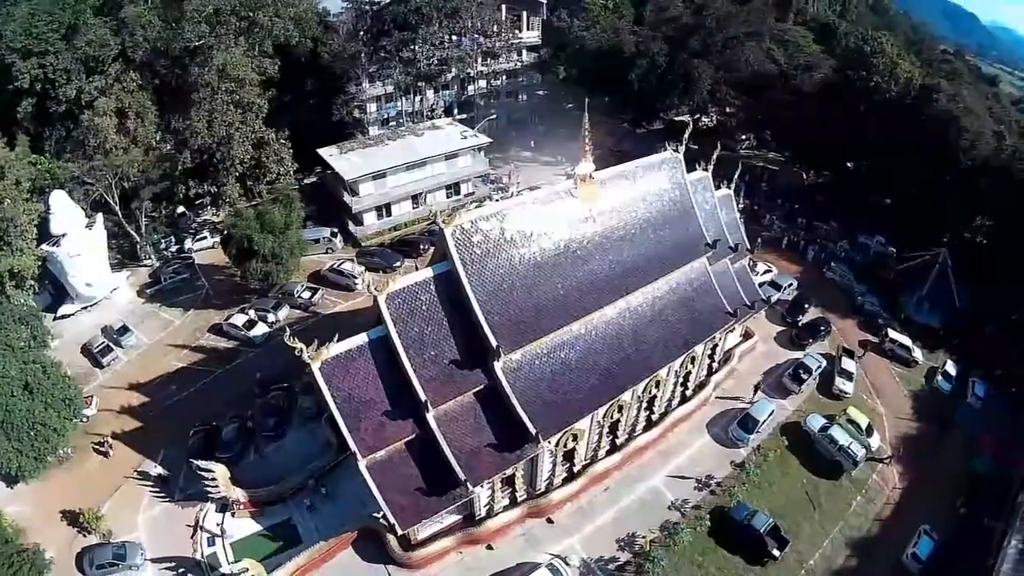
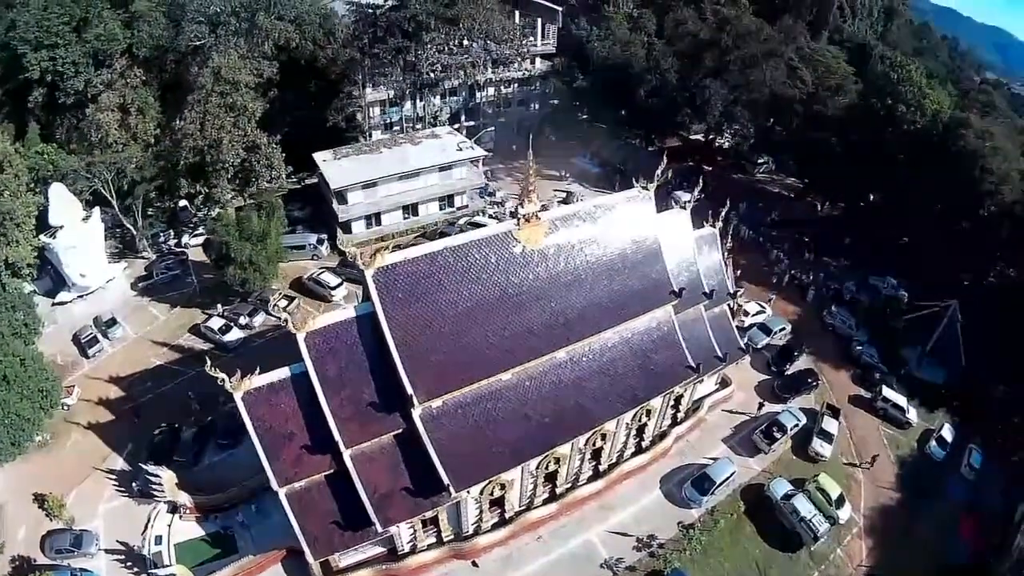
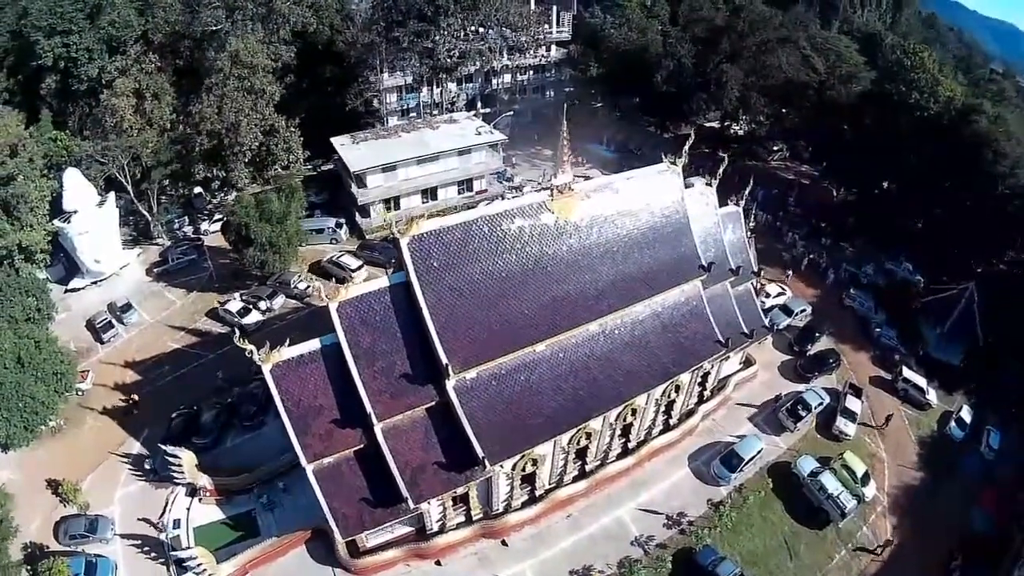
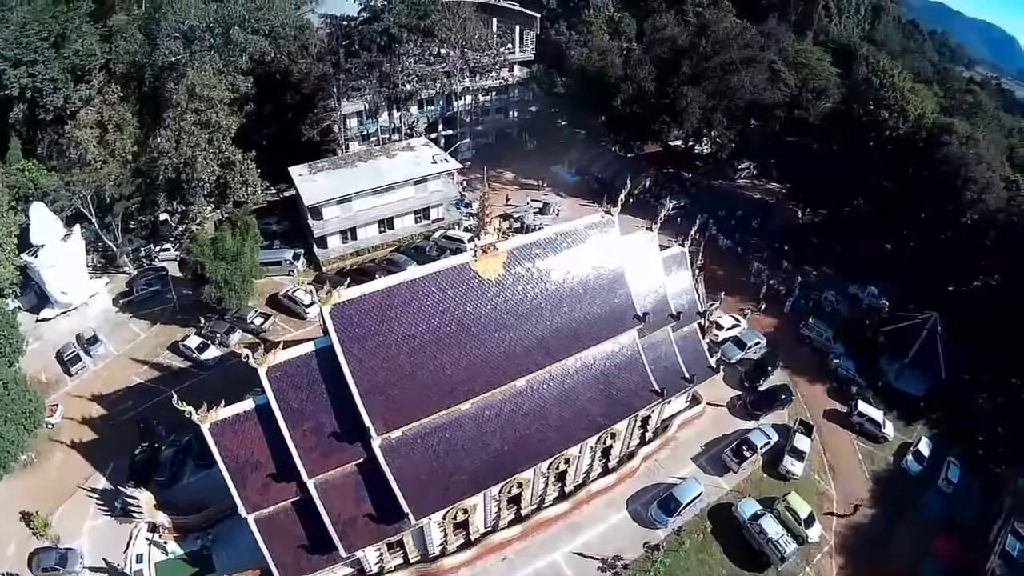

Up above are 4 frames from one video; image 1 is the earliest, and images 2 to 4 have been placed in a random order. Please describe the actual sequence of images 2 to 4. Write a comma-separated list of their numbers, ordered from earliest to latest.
3, 2, 4
